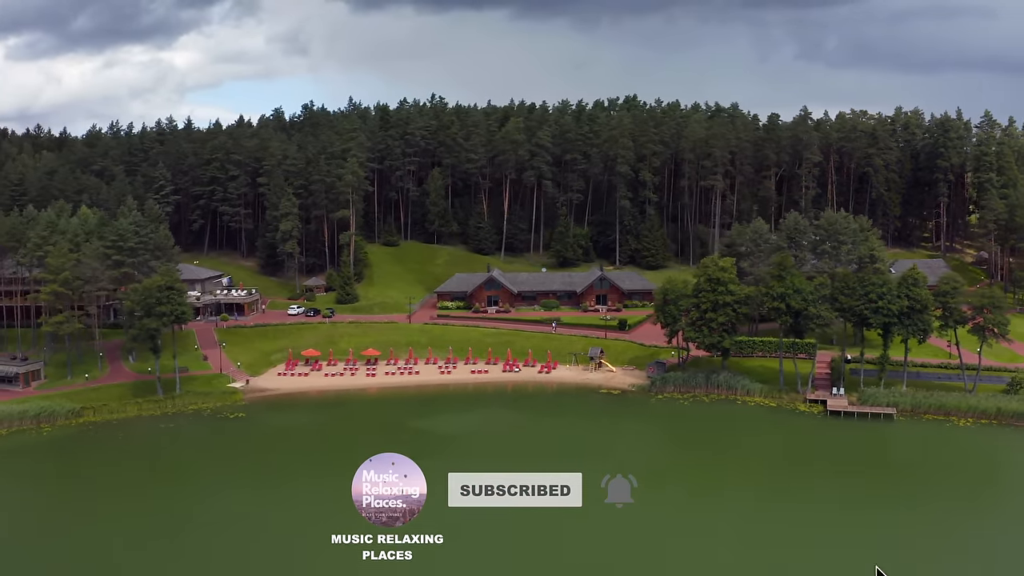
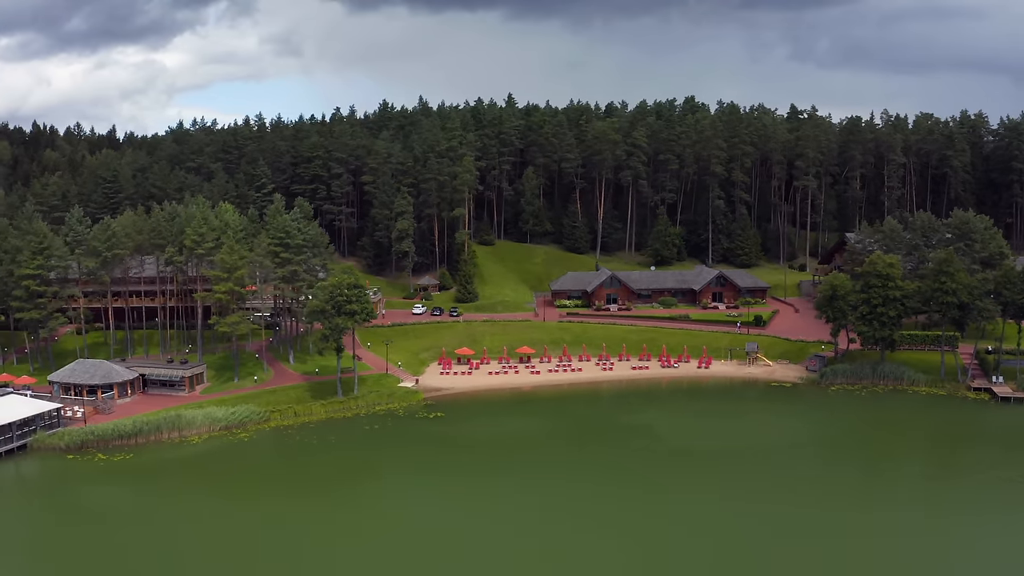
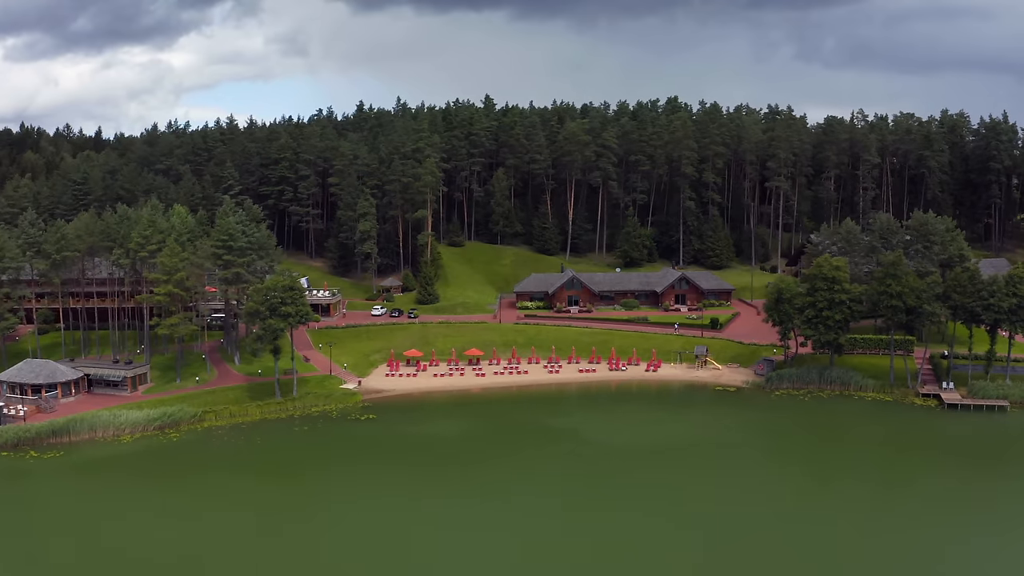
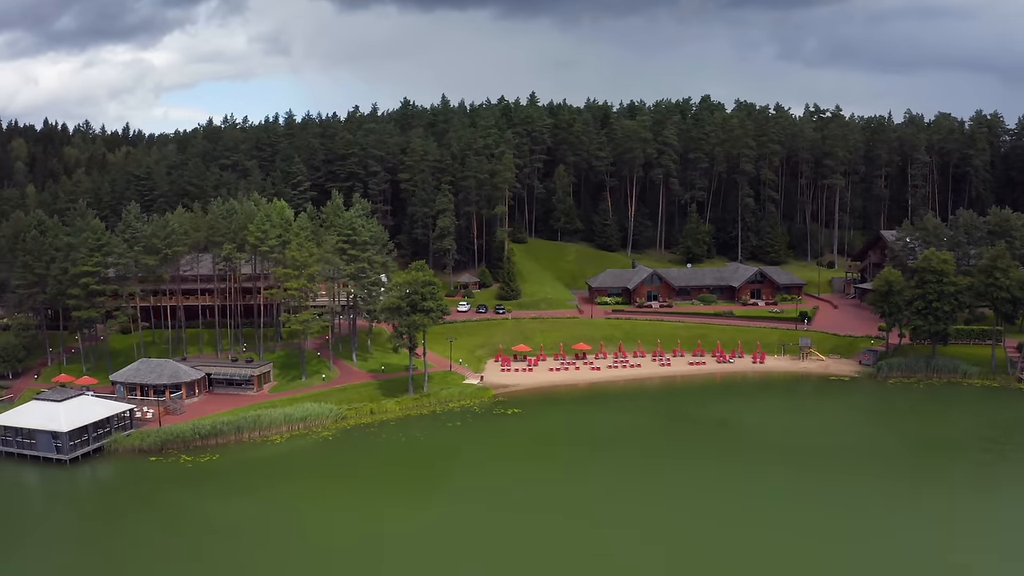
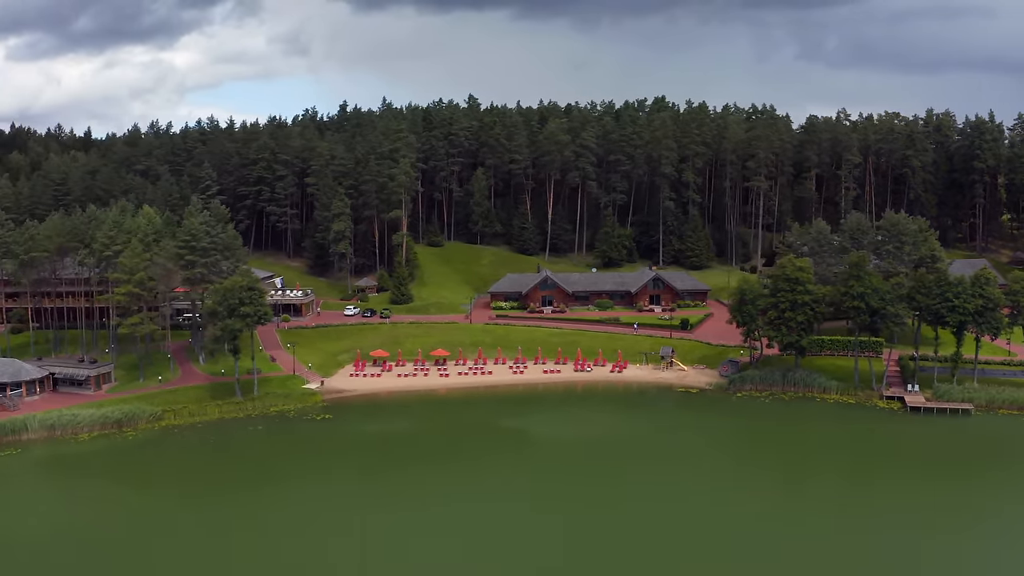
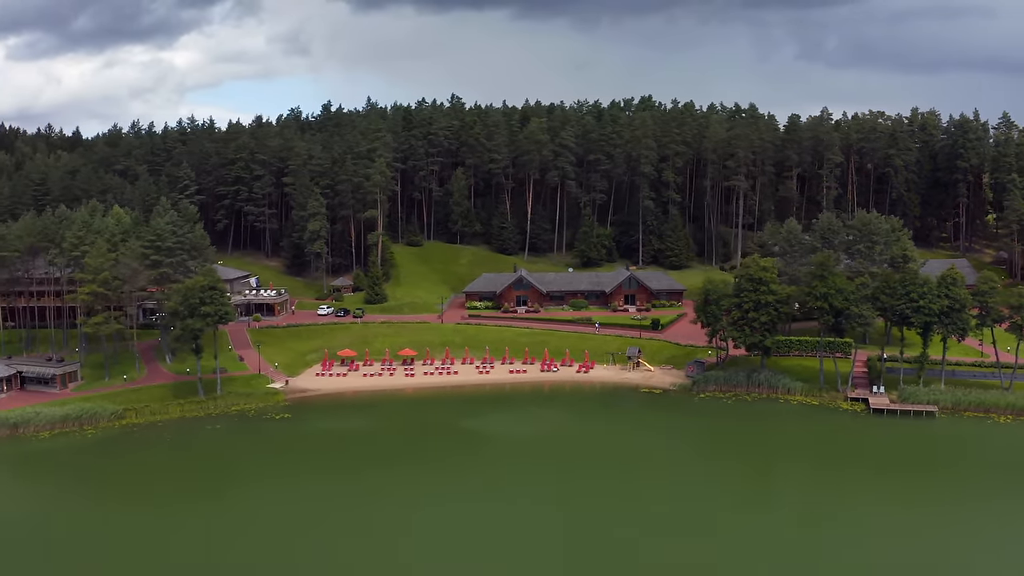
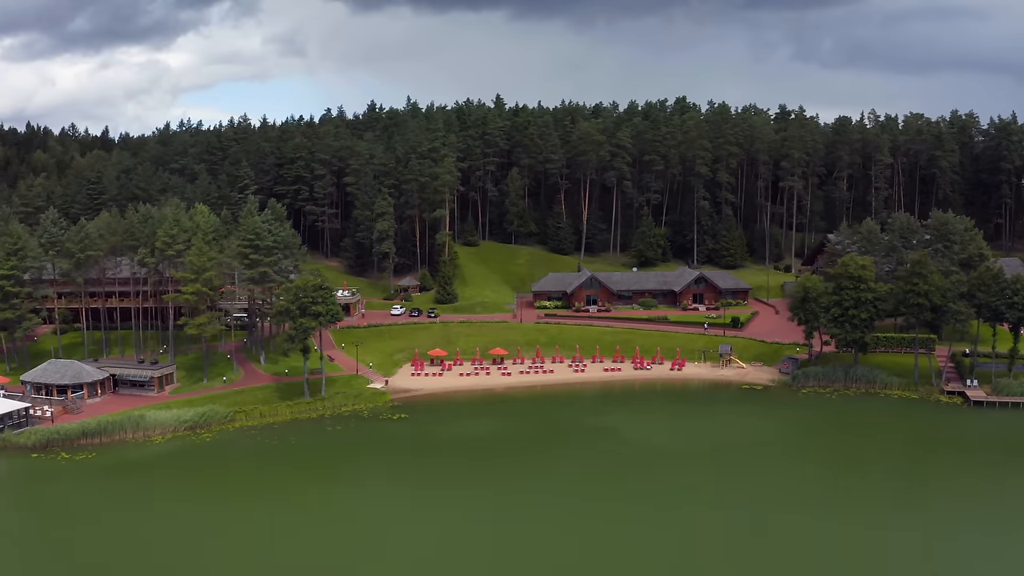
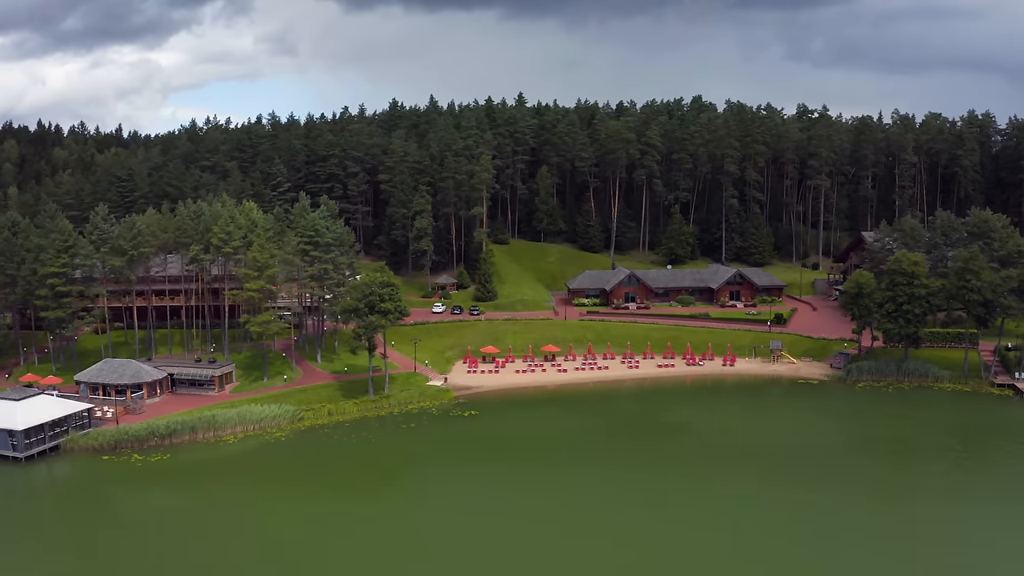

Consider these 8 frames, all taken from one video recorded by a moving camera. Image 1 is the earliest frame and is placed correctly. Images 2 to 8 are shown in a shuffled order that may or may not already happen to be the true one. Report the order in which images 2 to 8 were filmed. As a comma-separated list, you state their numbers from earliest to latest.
6, 5, 3, 7, 2, 8, 4
